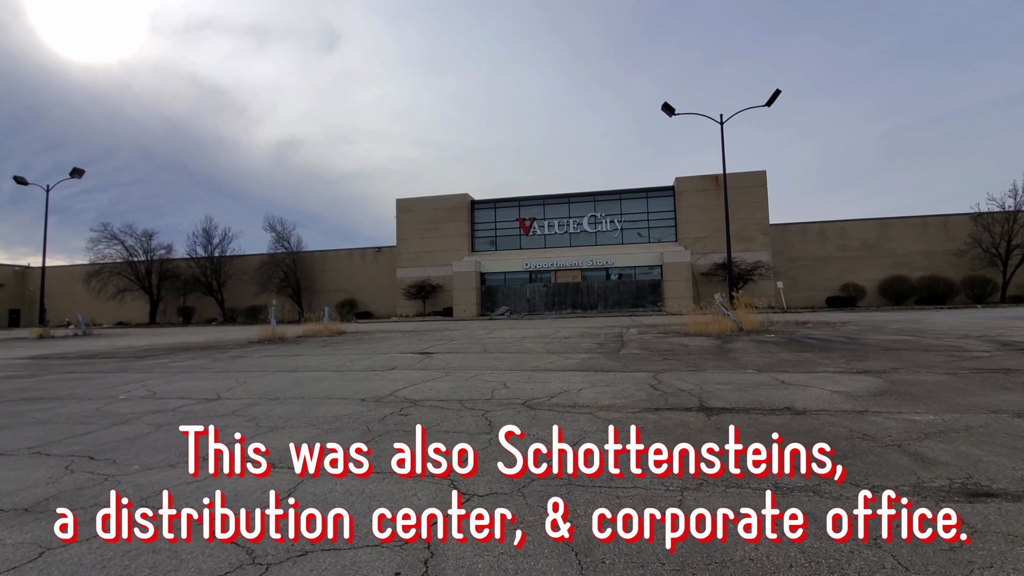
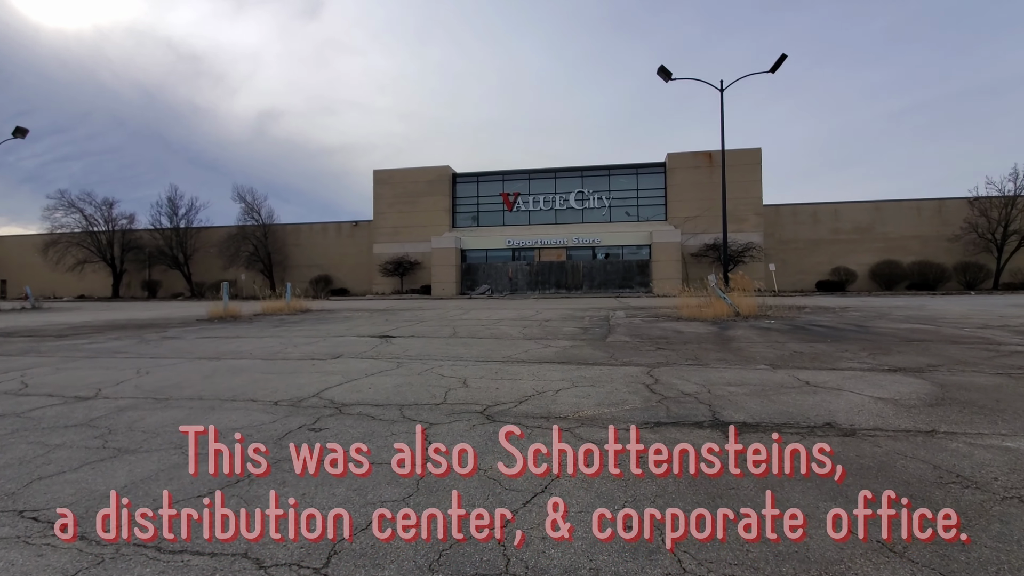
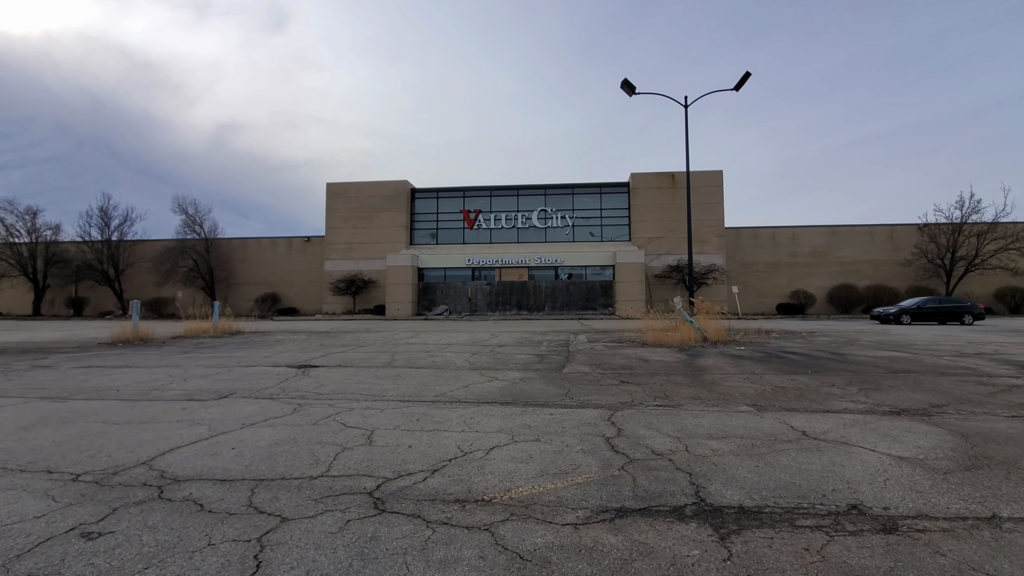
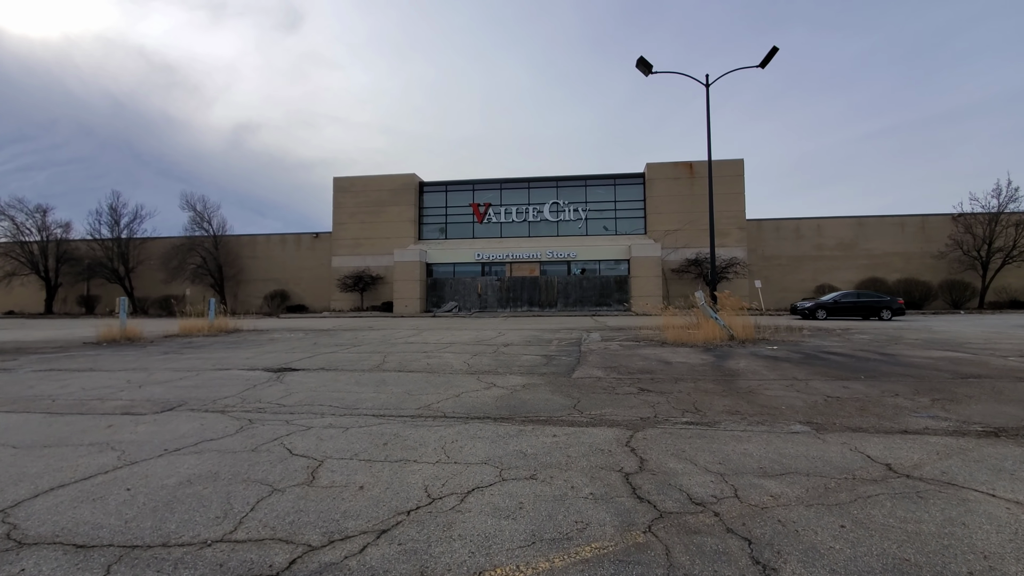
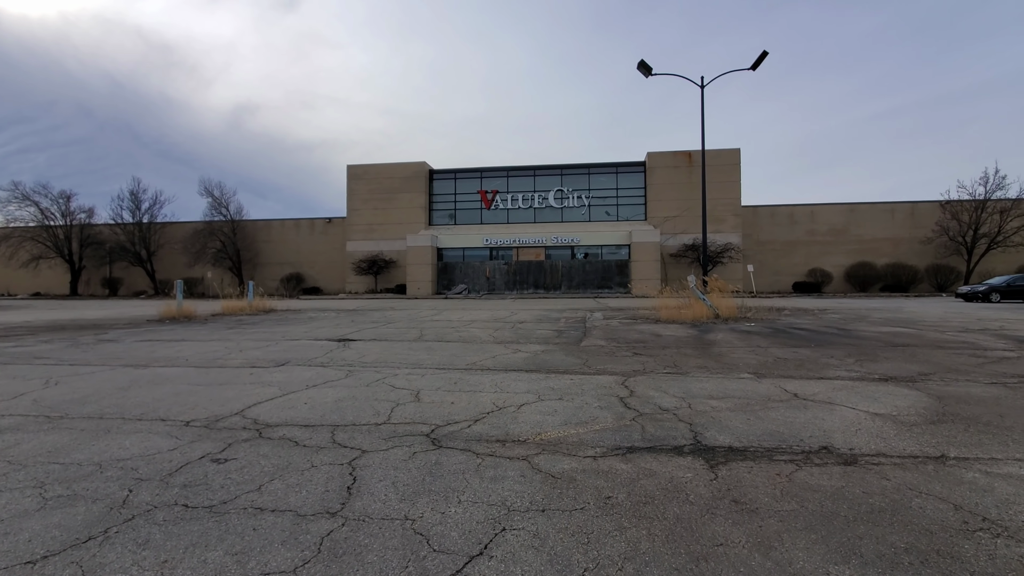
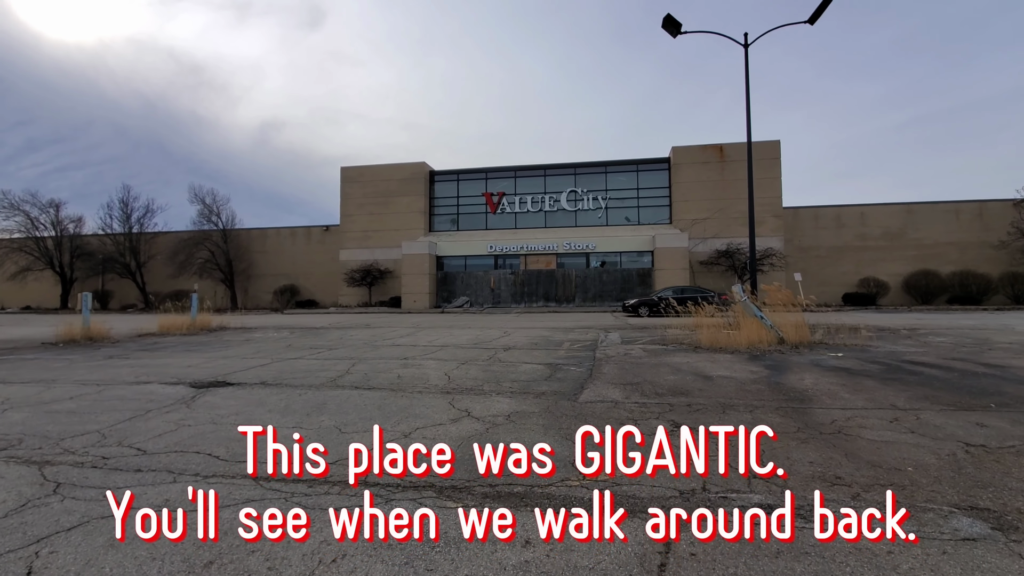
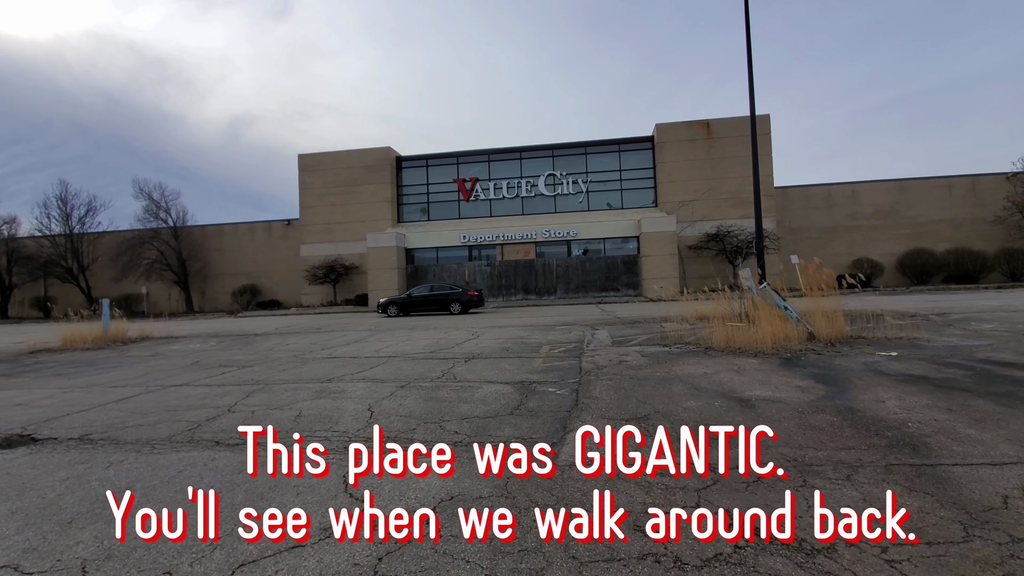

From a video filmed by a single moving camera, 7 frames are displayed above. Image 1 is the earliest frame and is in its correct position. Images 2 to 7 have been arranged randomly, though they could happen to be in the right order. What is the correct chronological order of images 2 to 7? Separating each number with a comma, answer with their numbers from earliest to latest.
2, 5, 3, 4, 6, 7
